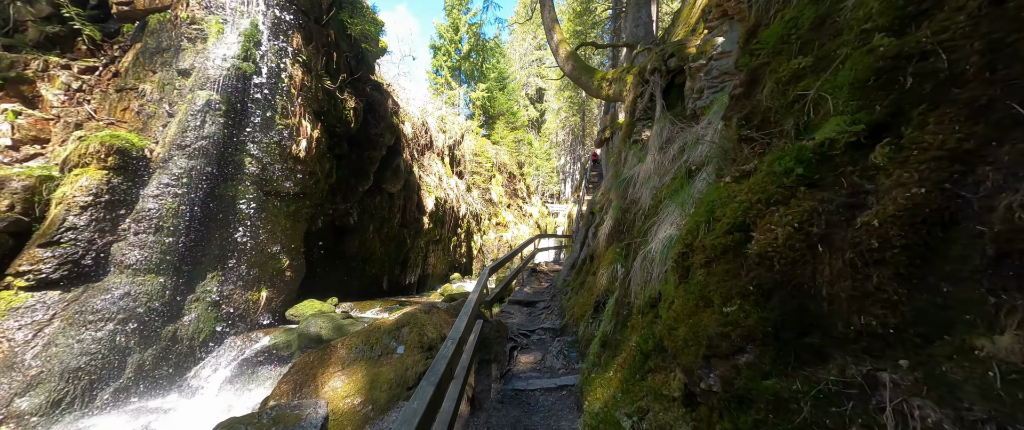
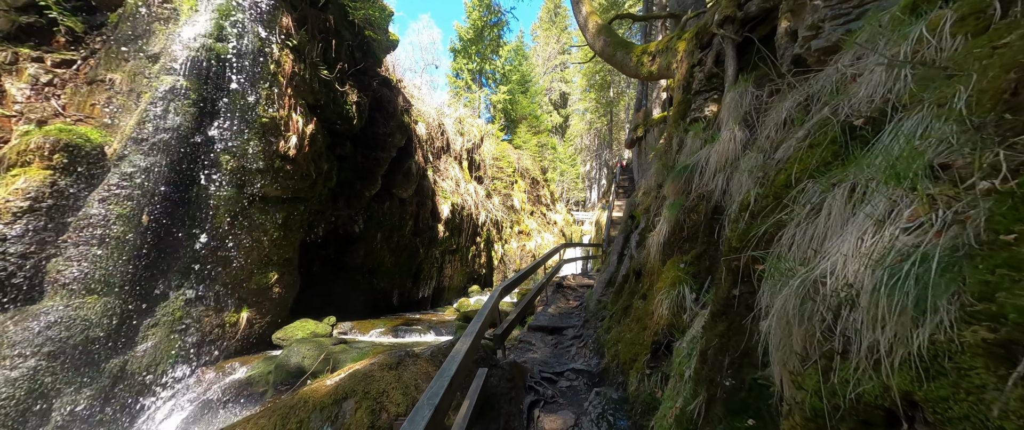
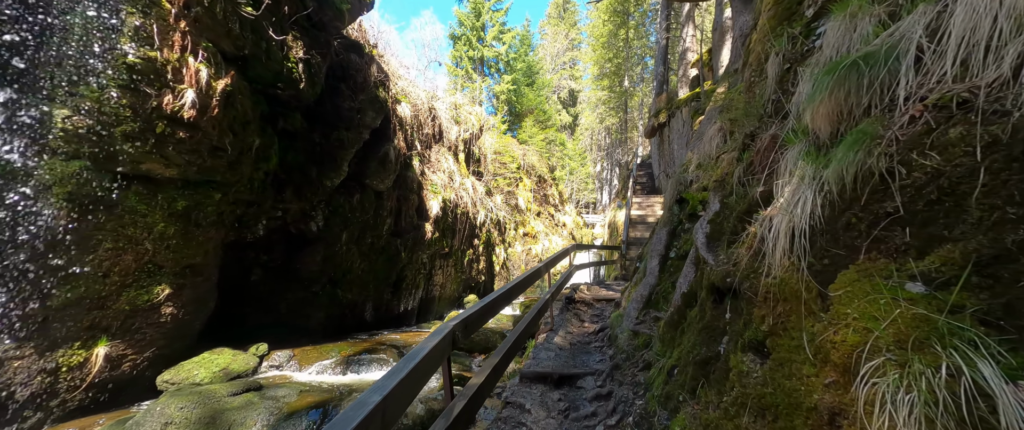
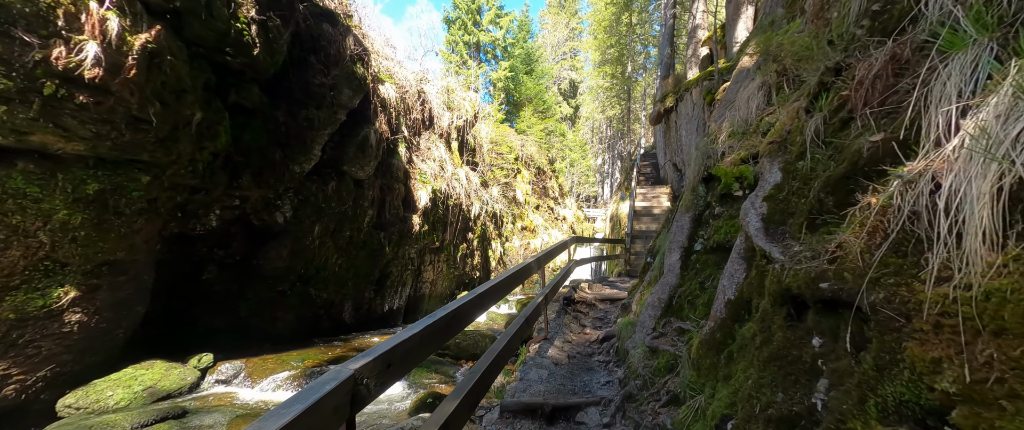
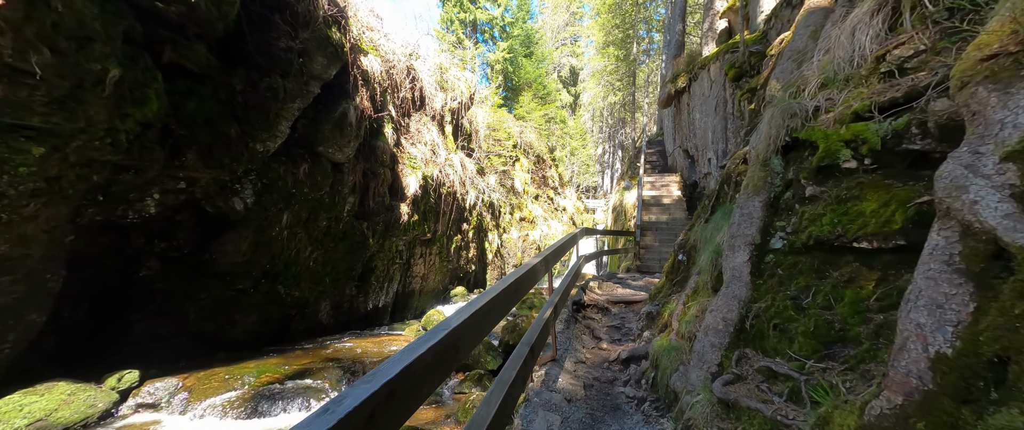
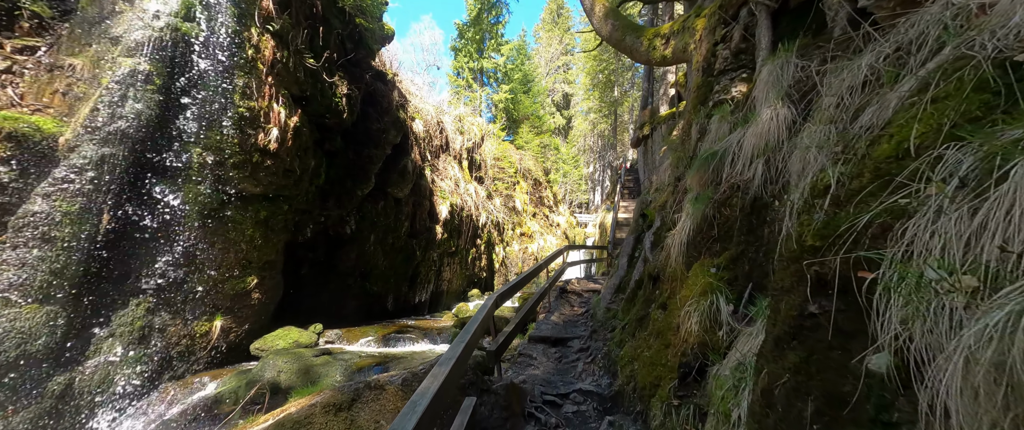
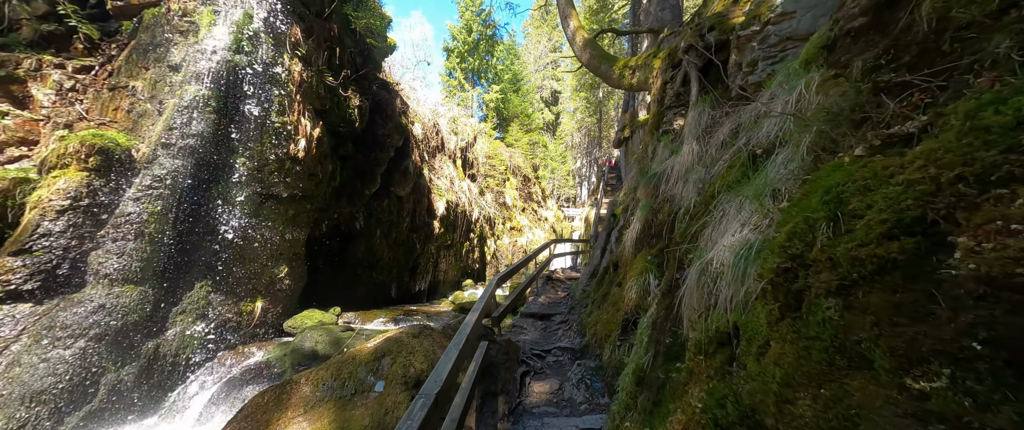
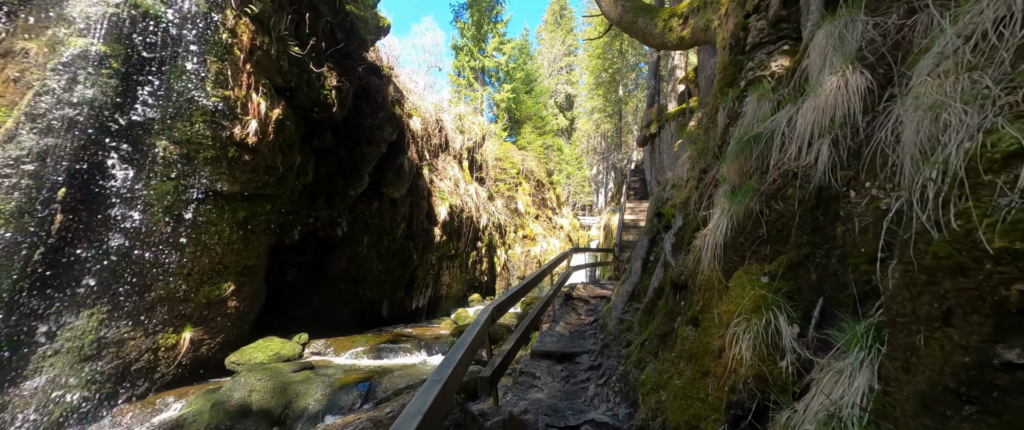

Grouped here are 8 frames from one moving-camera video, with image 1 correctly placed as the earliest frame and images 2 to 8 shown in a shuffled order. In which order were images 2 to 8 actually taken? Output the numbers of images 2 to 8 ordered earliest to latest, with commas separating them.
7, 2, 6, 8, 3, 4, 5
